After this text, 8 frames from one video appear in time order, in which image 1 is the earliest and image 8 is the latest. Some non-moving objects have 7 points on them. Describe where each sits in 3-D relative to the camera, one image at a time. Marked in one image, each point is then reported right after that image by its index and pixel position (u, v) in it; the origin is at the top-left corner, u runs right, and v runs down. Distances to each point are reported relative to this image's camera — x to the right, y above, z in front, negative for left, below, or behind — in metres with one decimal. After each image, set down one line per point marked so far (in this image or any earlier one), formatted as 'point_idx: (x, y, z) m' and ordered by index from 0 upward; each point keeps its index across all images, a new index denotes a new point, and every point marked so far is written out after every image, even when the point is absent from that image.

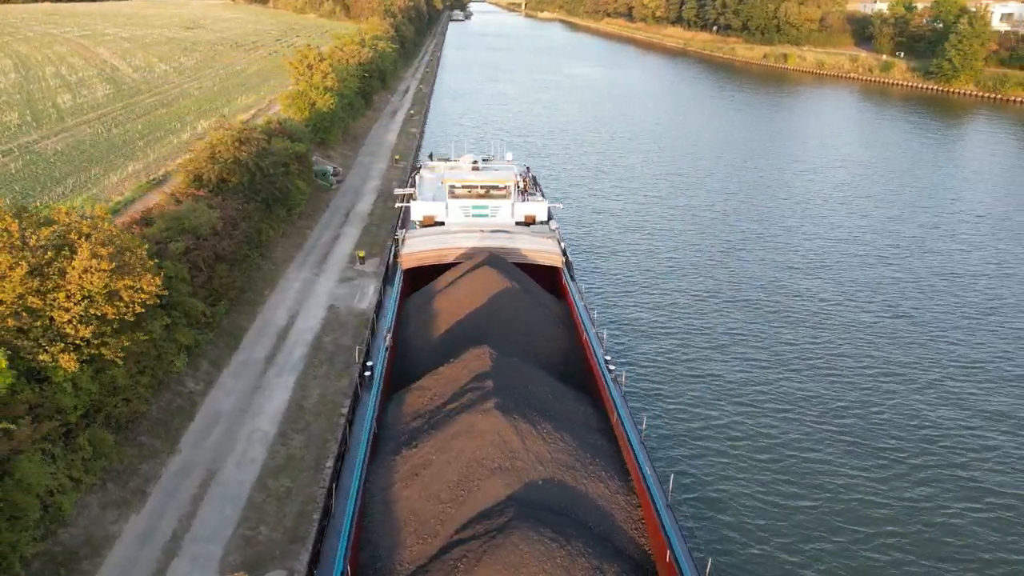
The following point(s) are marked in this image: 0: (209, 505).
0: (-5.1, -3.7, +12.7) m
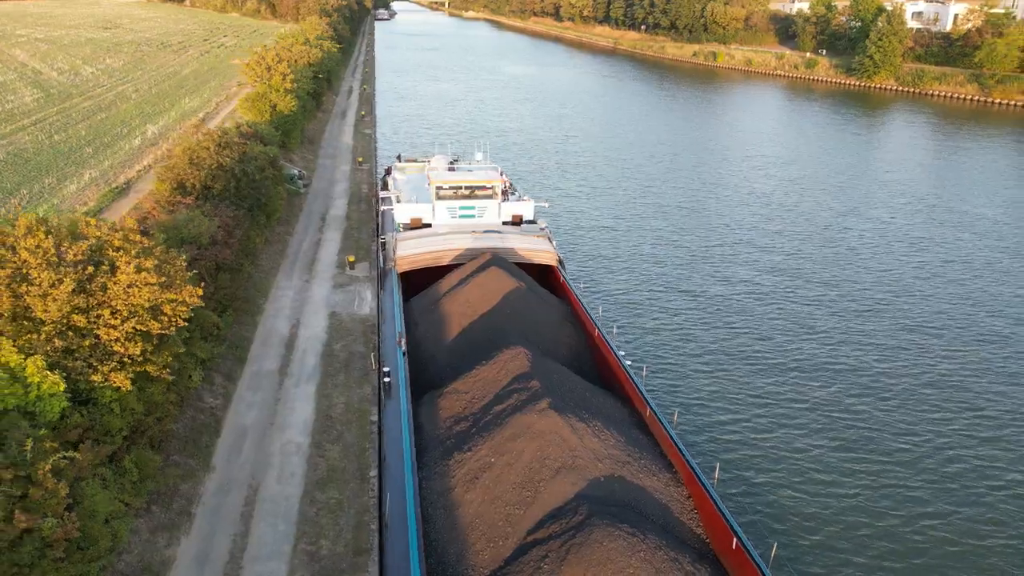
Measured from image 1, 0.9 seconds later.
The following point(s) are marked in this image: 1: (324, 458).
0: (-4.2, -3.9, +12.3) m
1: (-3.5, -3.2, +14.1) m
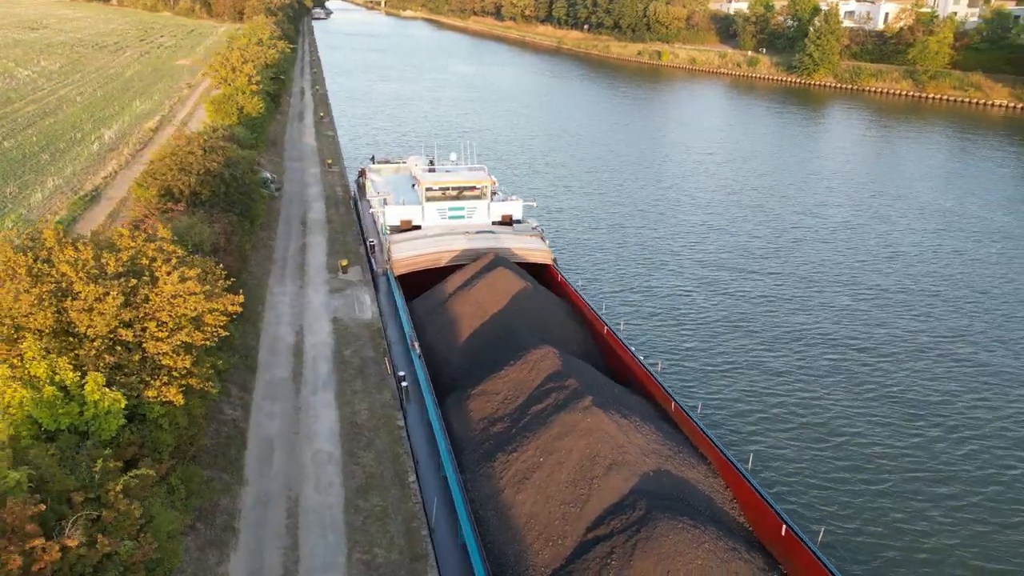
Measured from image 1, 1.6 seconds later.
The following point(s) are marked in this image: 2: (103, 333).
0: (-3.3, -4.0, +12.1) m
1: (-2.8, -3.3, +13.9) m
2: (-5.6, -0.6, +10.3) m
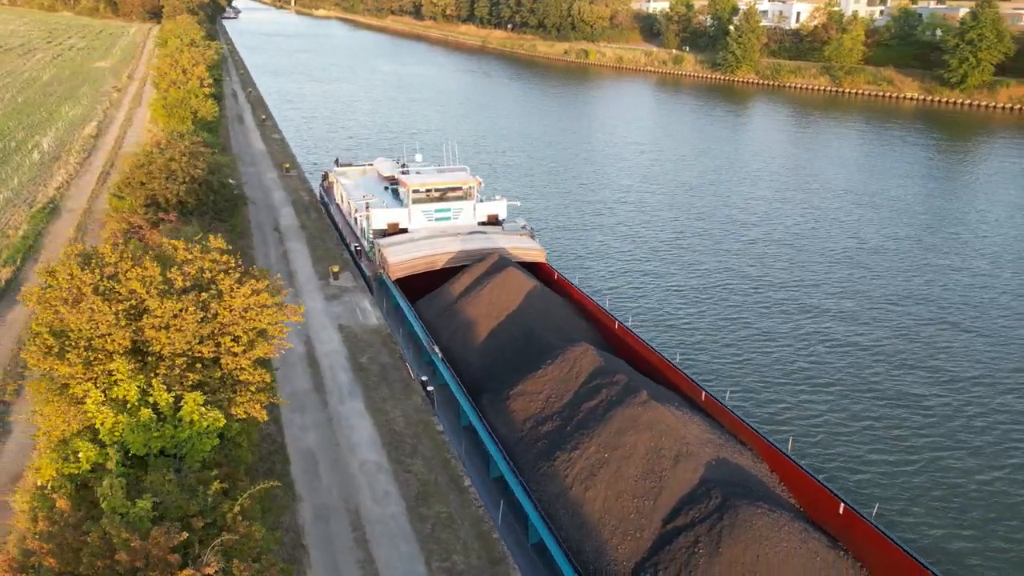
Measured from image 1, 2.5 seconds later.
0: (-2.1, -4.1, +11.9) m
1: (-1.9, -3.4, +13.7) m
2: (-4.4, -0.8, +9.8) m
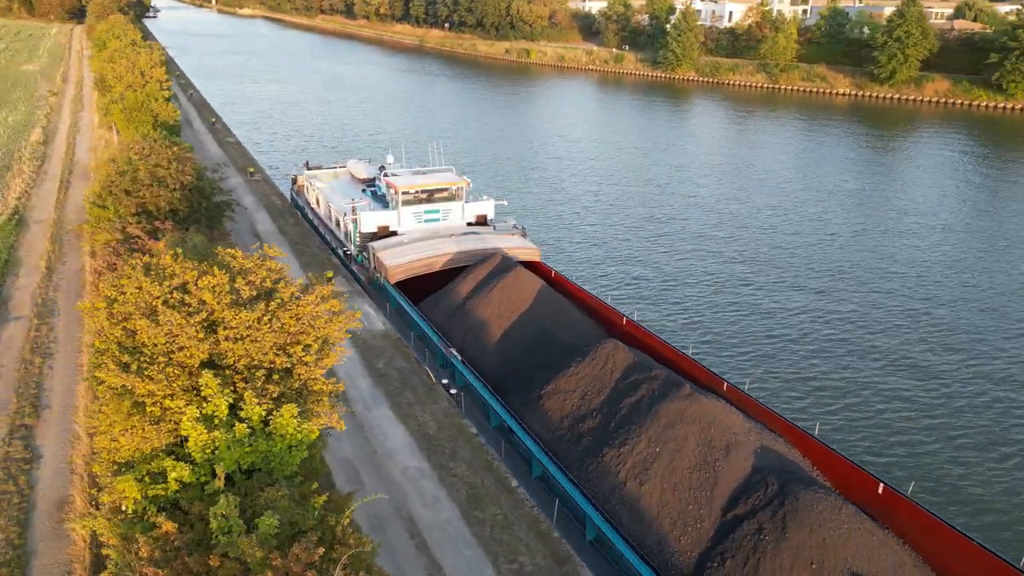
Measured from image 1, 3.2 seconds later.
0: (-1.1, -4.2, +11.8) m
1: (-1.0, -3.5, +13.6) m
2: (-3.3, -1.0, +9.5) m
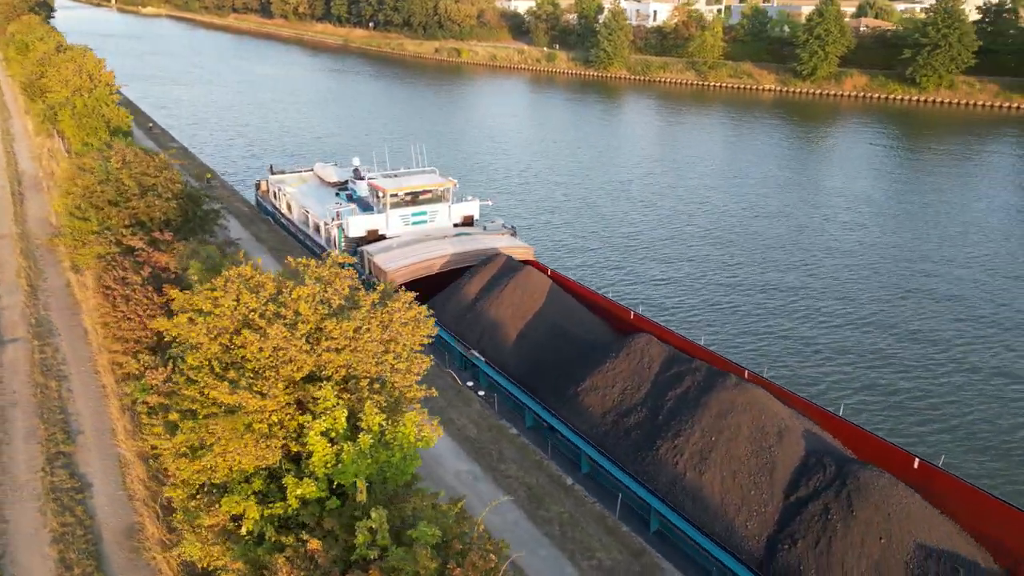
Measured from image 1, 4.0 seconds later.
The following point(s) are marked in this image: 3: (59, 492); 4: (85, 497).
0: (+0.1, -4.2, +11.8) m
1: (0.0, -3.5, +13.6) m
2: (-1.9, -1.1, +9.3) m
3: (-6.8, -3.1, +11.2) m
4: (-6.4, -3.1, +11.1) m
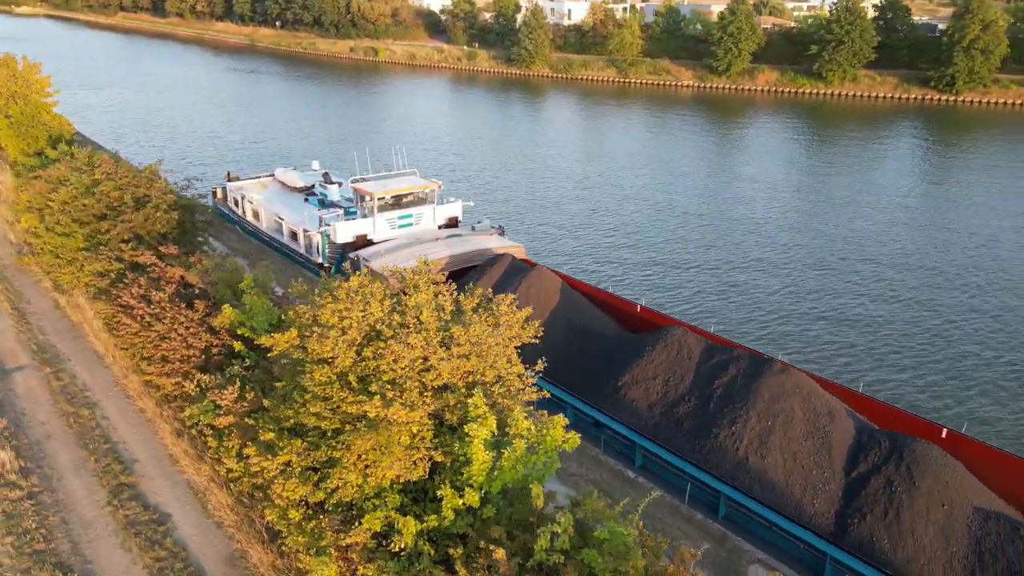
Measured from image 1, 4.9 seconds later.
0: (+1.5, -4.2, +11.9) m
1: (+1.2, -3.5, +13.7) m
2: (-0.4, -1.1, +9.2) m
3: (-5.3, -3.4, +10.5) m
4: (-4.9, -3.4, +10.5) m
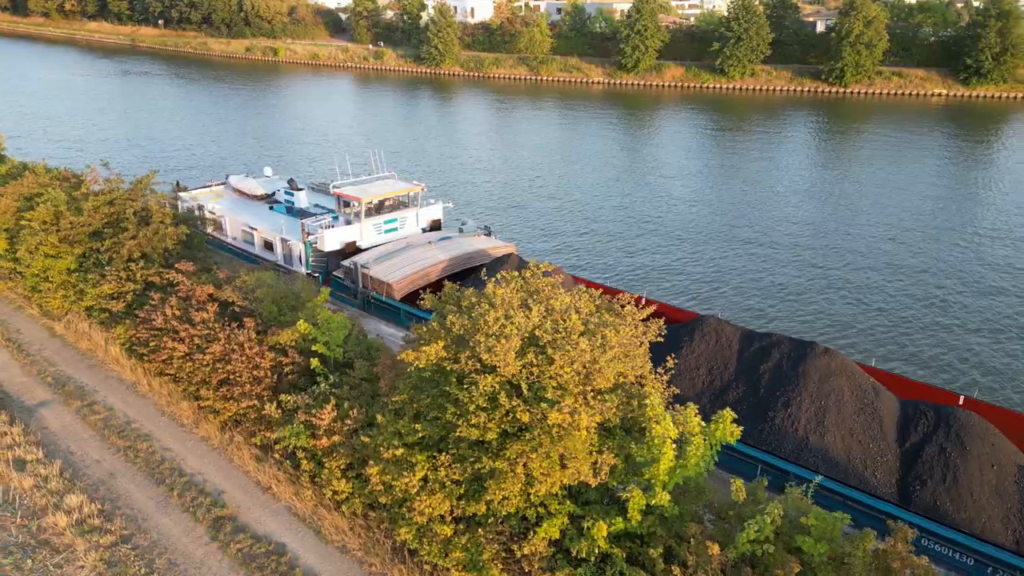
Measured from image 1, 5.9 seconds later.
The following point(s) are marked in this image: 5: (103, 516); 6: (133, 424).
0: (+3.2, -4.1, +12.2) m
1: (+2.5, -3.4, +13.9) m
2: (+1.5, -1.1, +9.3) m
3: (-3.5, -3.6, +9.9) m
4: (-3.0, -3.6, +9.9) m
5: (-6.1, -3.4, +11.0) m
6: (-6.6, -2.3, +12.8) m
